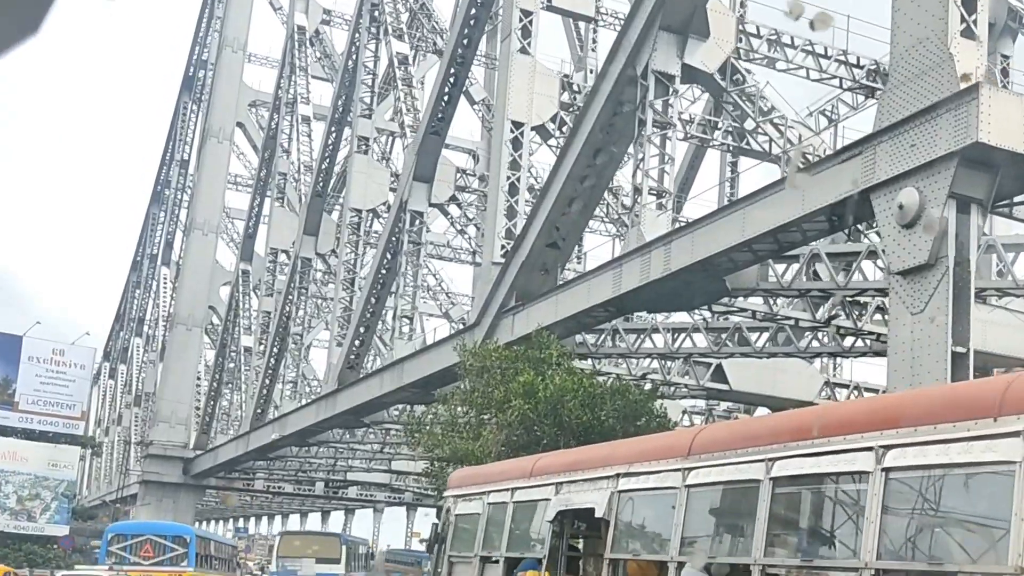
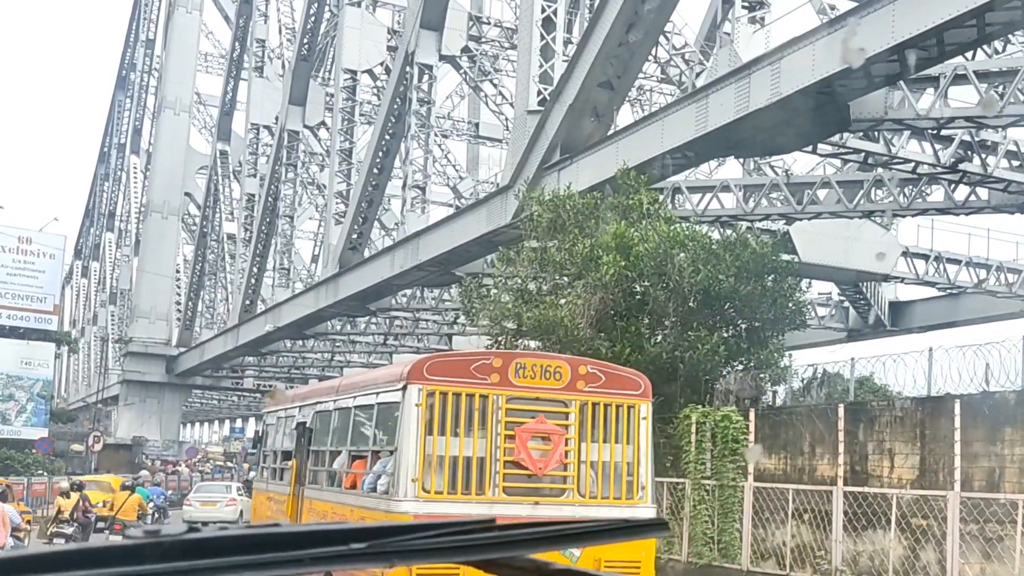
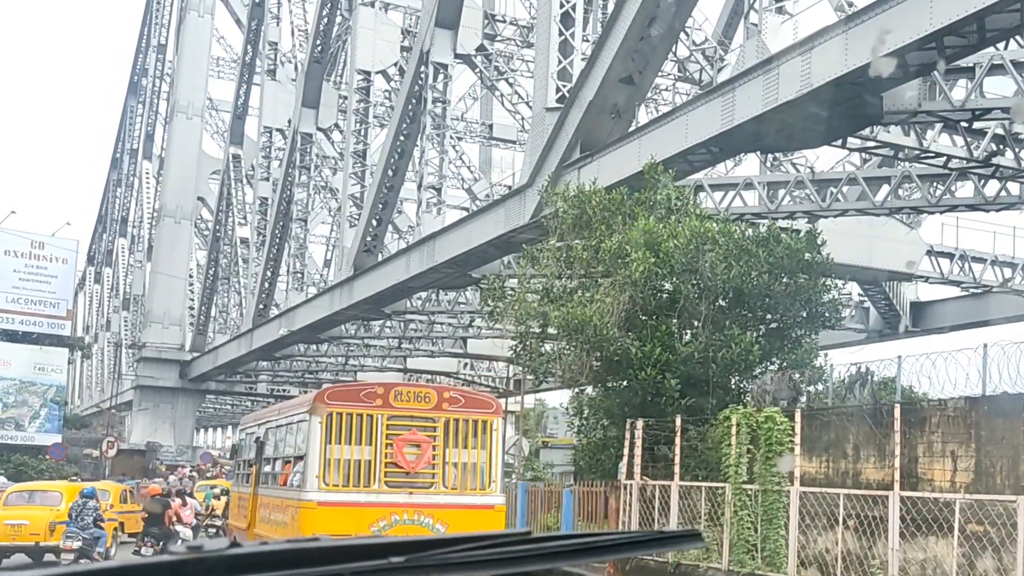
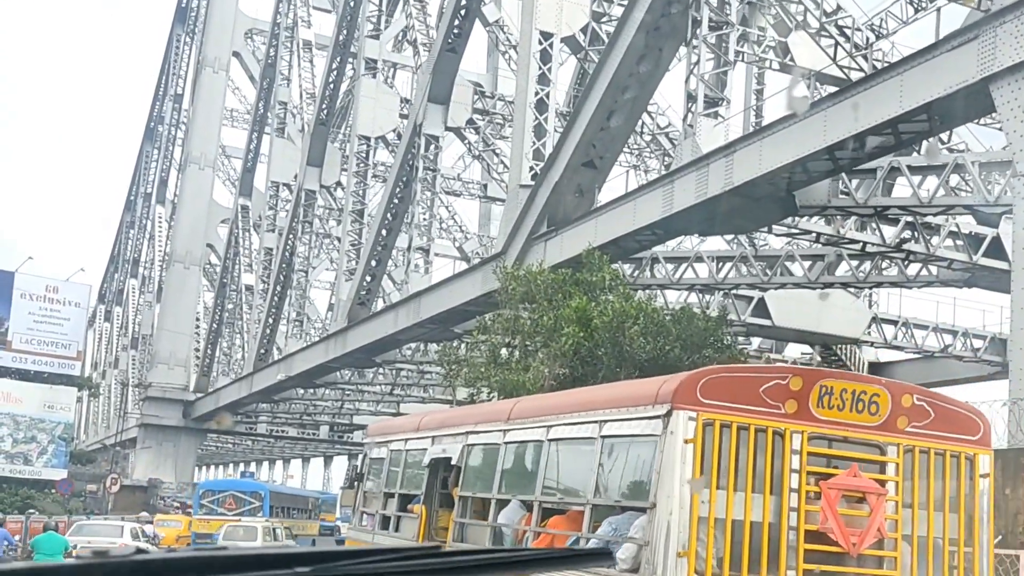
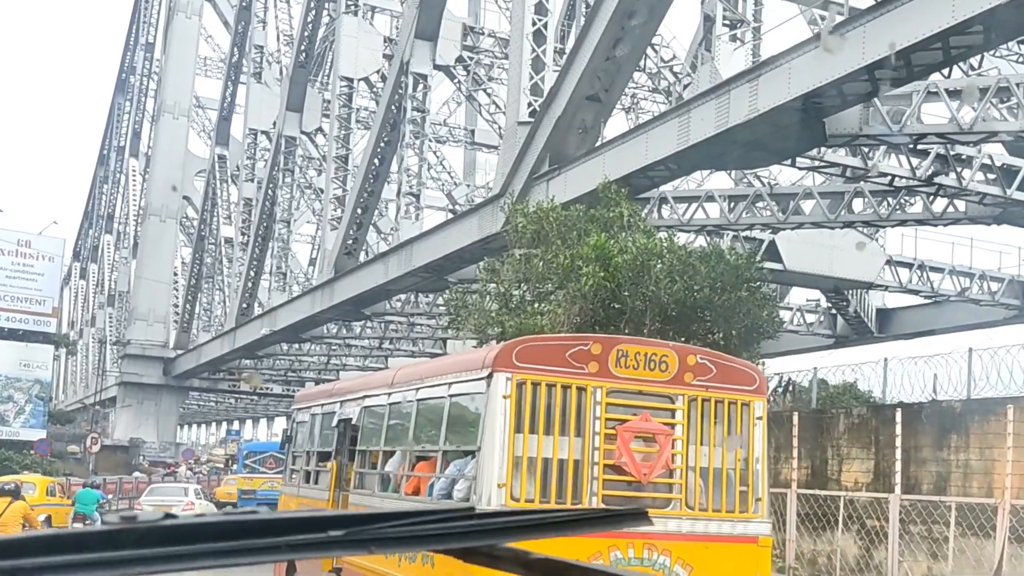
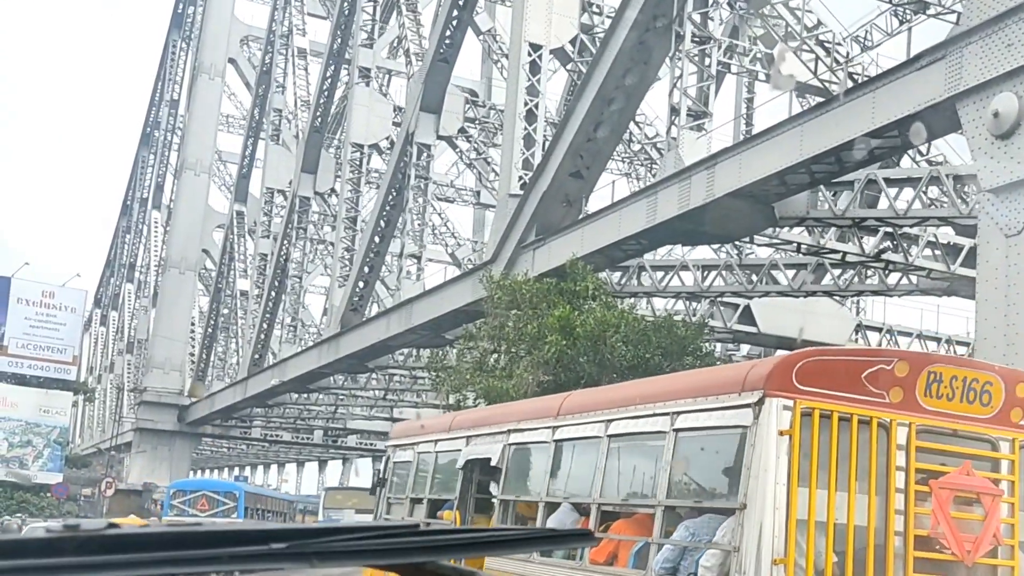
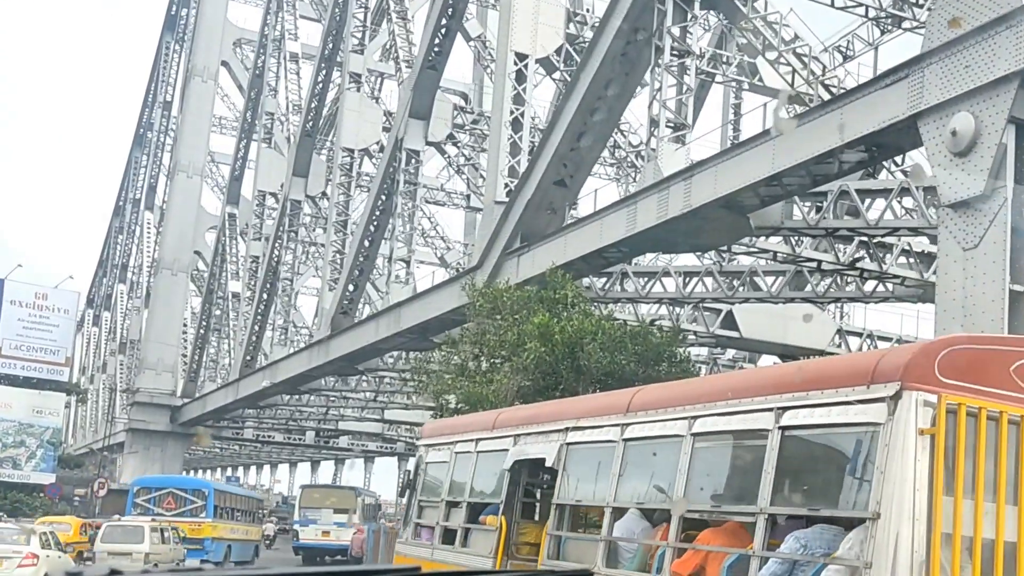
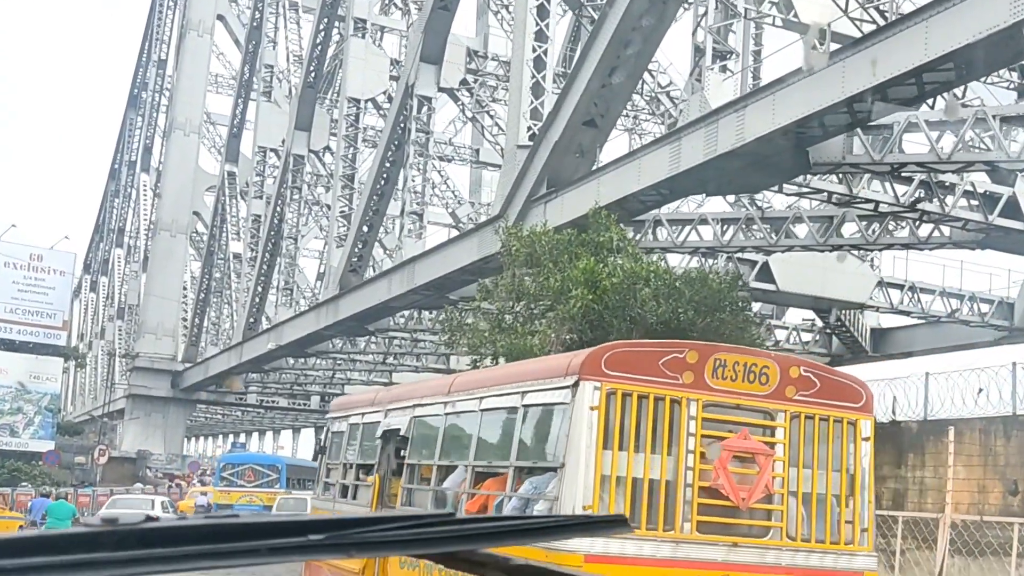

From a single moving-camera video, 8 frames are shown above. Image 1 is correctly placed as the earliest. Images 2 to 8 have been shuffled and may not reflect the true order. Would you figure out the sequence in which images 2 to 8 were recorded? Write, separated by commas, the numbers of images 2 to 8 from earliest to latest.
7, 6, 4, 8, 5, 2, 3
